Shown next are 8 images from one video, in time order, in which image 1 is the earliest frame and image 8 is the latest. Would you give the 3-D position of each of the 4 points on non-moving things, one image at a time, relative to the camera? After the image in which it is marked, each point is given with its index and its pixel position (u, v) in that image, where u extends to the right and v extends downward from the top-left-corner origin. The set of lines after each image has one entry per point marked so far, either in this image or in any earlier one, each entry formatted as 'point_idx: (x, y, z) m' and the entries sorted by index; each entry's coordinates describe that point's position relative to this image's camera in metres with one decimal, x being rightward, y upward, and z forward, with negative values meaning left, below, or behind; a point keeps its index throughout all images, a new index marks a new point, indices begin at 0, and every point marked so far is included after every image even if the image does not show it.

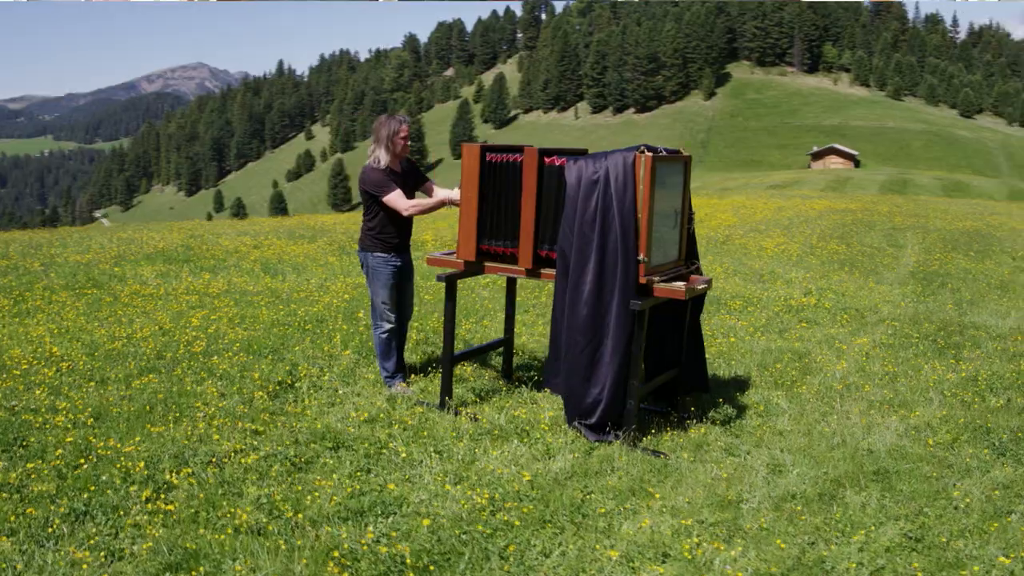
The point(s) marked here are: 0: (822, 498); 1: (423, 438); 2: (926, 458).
0: (+2.1, -1.4, +8.8) m
1: (-0.6, -1.1, +9.3) m
2: (+3.0, -1.2, +9.8) m
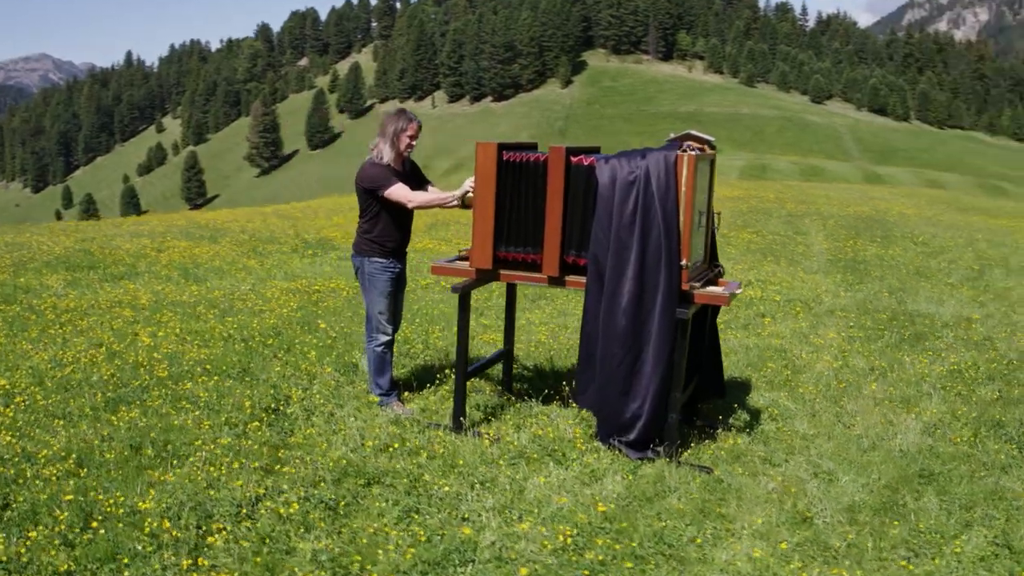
0: (+2.4, -1.4, +8.5) m
1: (-0.3, -1.2, +8.6) m
2: (+3.2, -1.2, +9.6) m
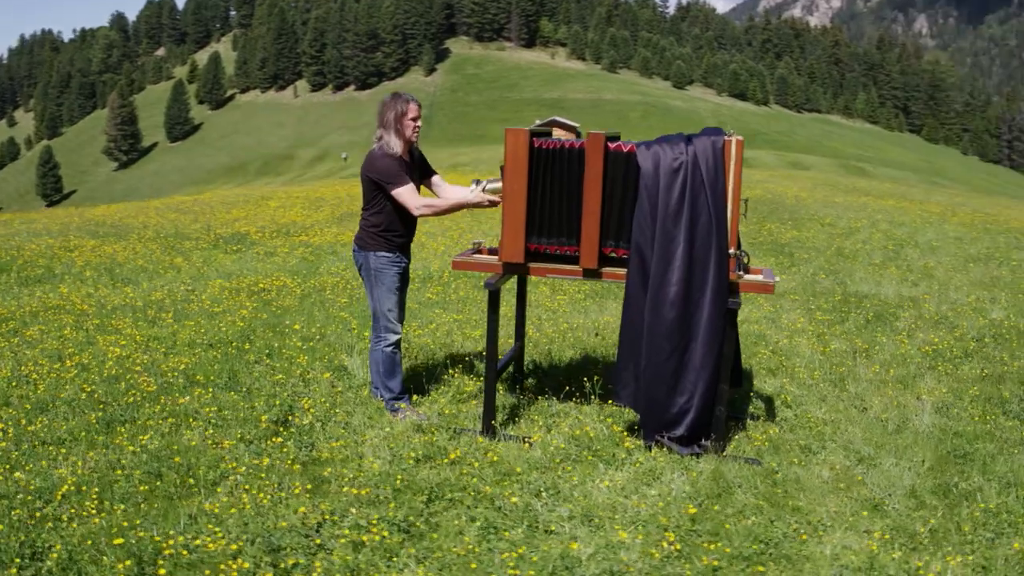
0: (+2.7, -1.3, +8.4) m
1: (0.0, -1.2, +8.1) m
2: (+3.4, -1.0, +9.7) m
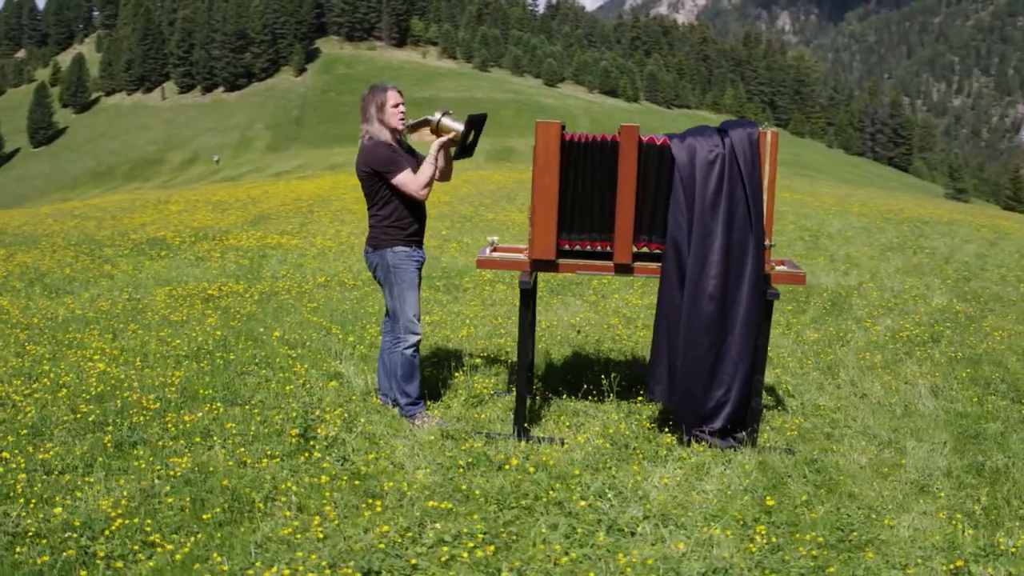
0: (+3.0, -1.2, +8.6) m
1: (+0.4, -1.2, +8.0) m
2: (+3.5, -0.9, +9.9) m
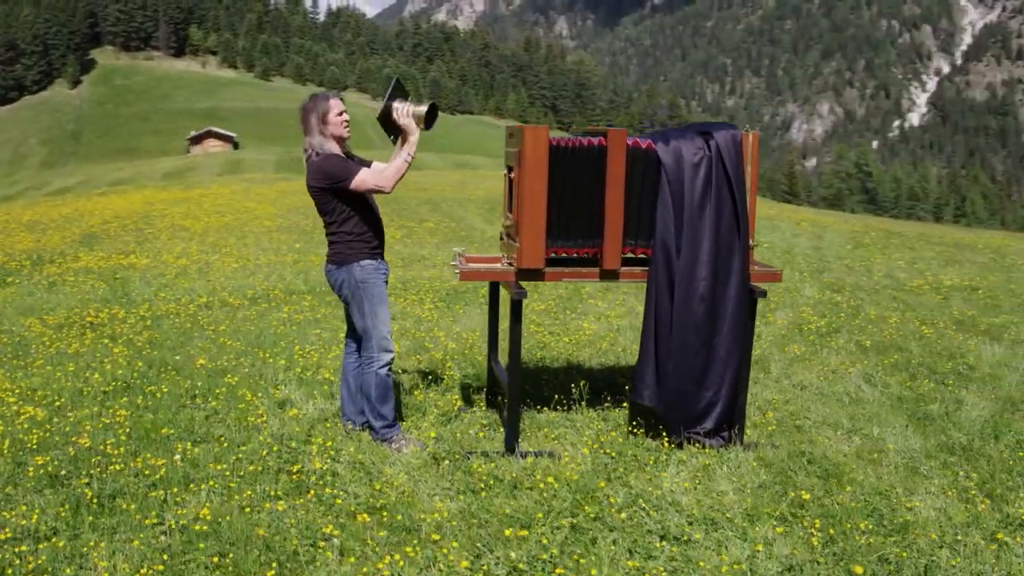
0: (+2.9, -1.1, +9.0) m
1: (+0.5, -1.2, +7.8) m
2: (+3.1, -0.8, +10.3) m
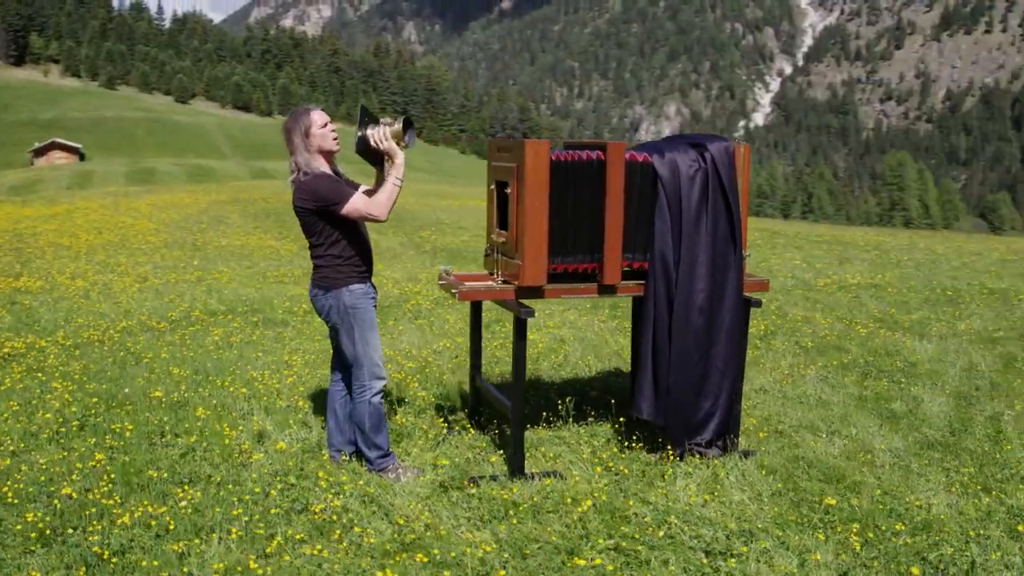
0: (+2.9, -1.1, +9.2) m
1: (+0.6, -1.3, +7.7) m
2: (+2.9, -0.9, +10.6) m
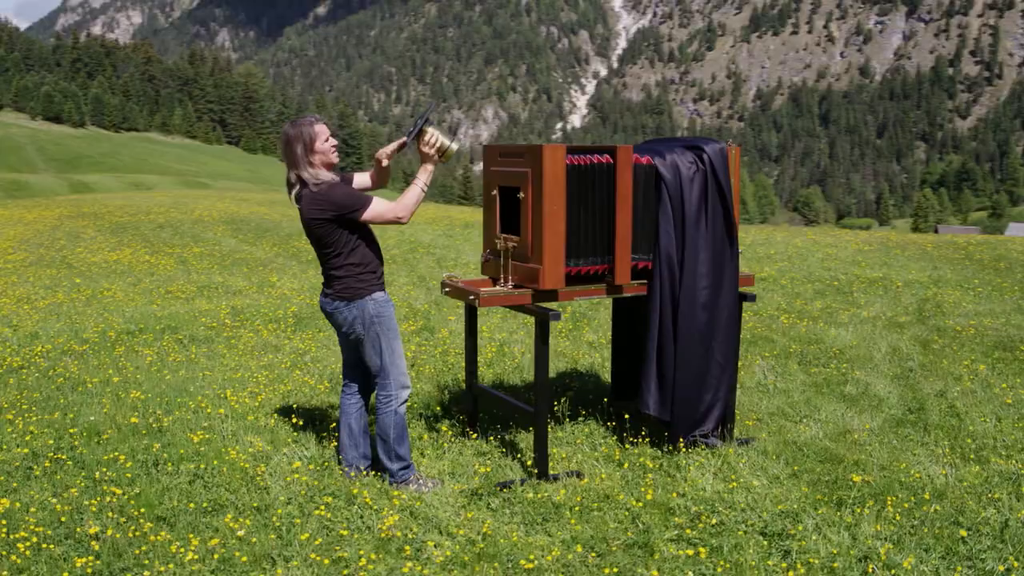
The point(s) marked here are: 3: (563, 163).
0: (+2.9, -1.0, +9.8) m
1: (+0.9, -1.3, +7.9) m
2: (+2.6, -0.8, +11.1) m
3: (+0.3, +0.8, +8.3) m
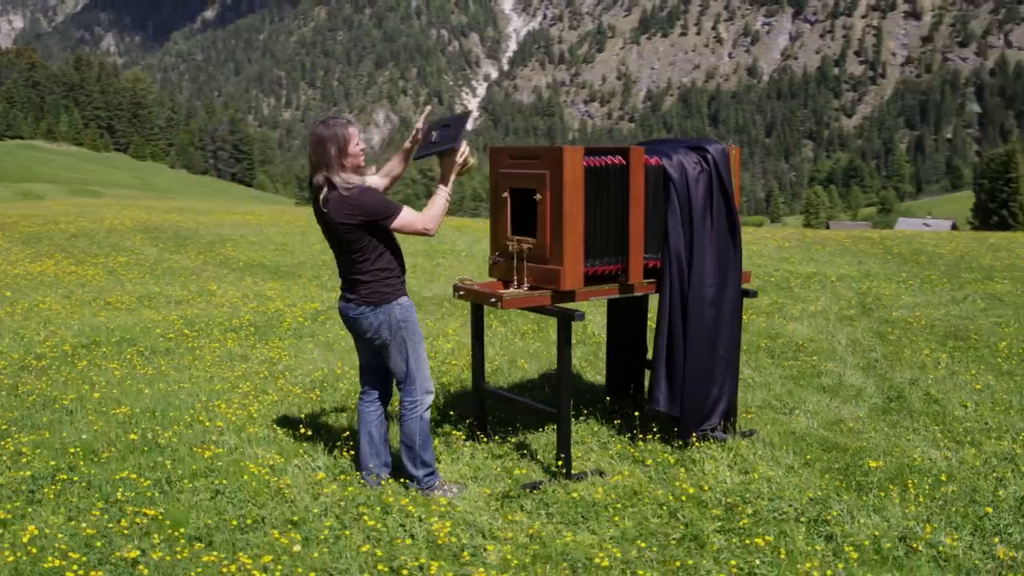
0: (+2.9, -1.0, +10.1) m
1: (+1.1, -1.3, +8.0) m
2: (+2.4, -0.7, +11.4) m
3: (+0.5, +0.8, +8.4) m
